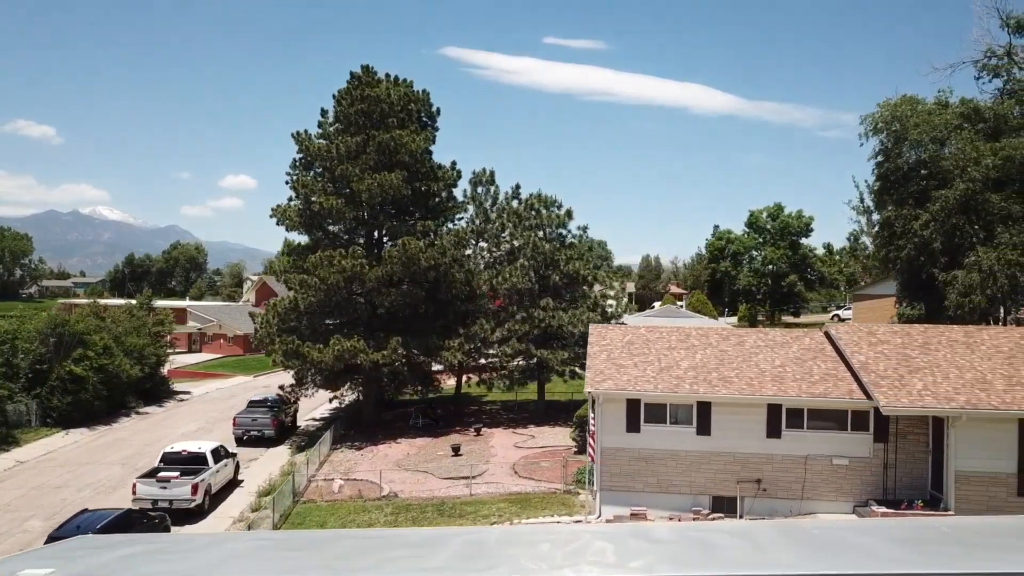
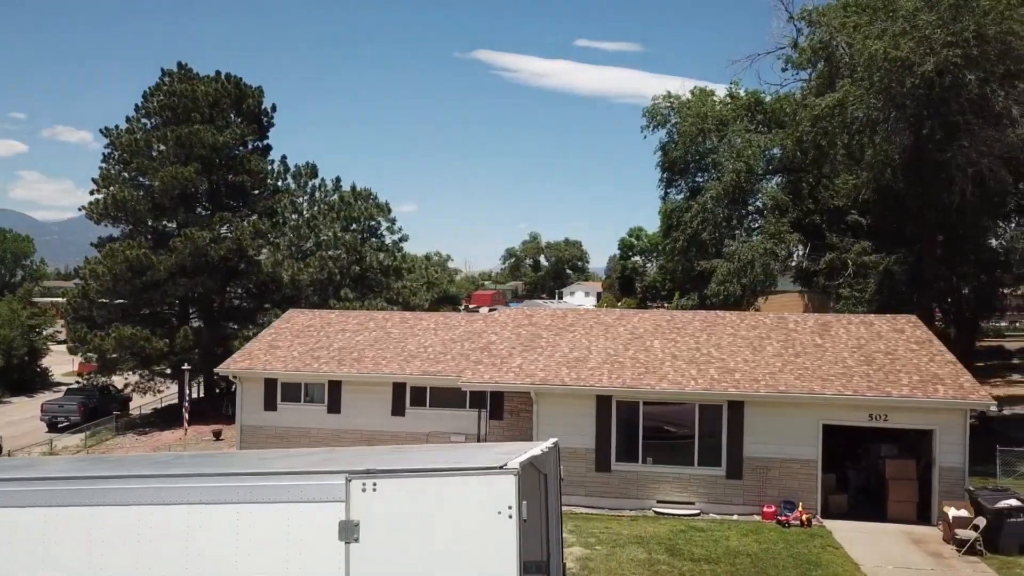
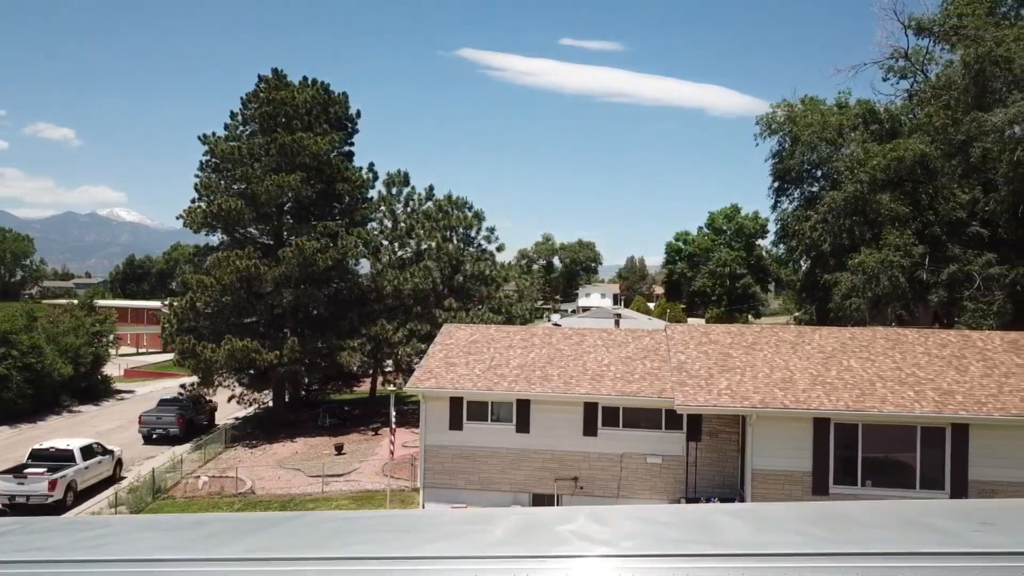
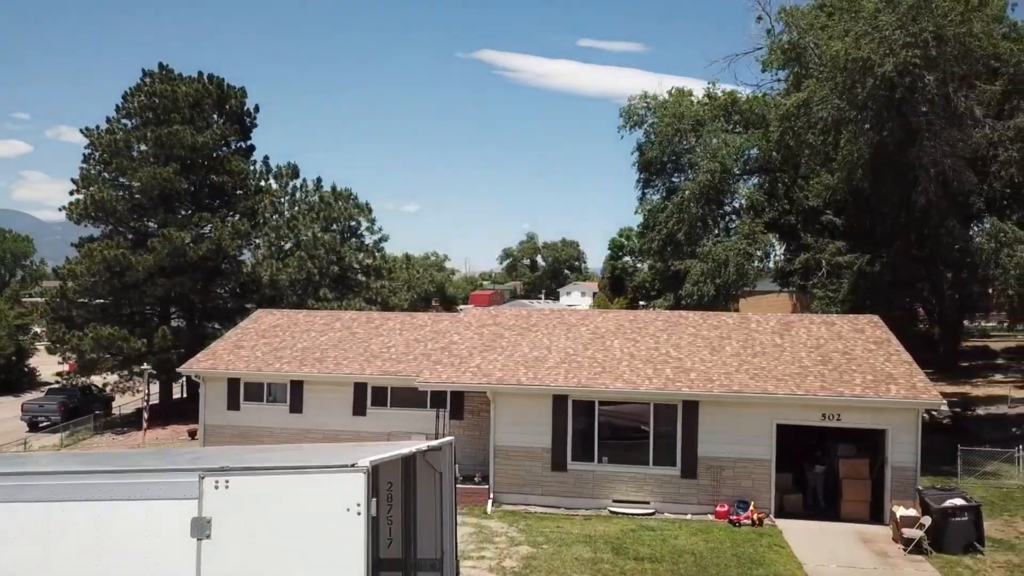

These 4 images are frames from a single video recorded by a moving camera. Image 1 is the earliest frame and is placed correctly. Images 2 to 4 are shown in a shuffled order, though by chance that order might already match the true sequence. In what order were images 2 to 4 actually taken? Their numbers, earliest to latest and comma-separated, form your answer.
3, 2, 4
